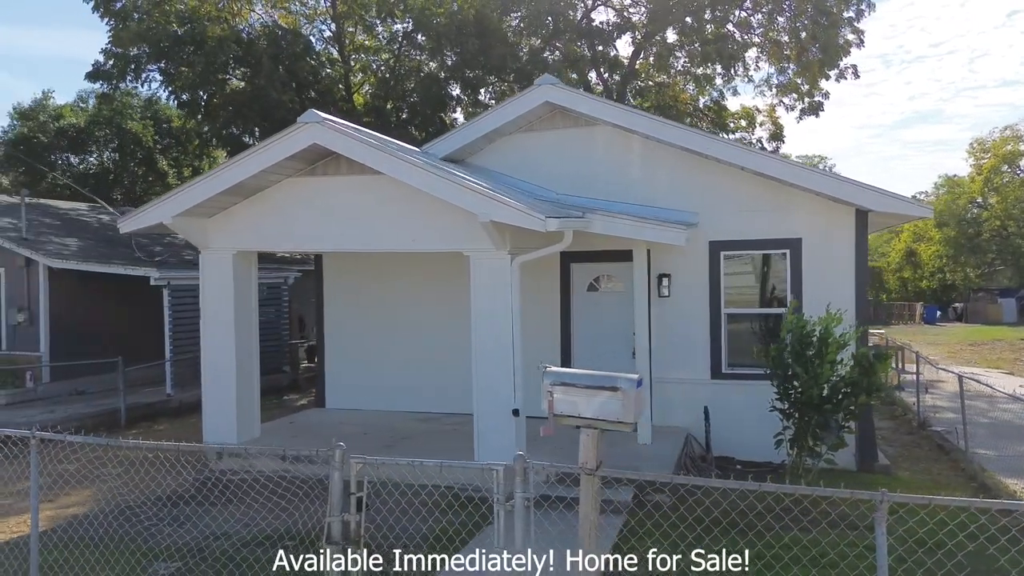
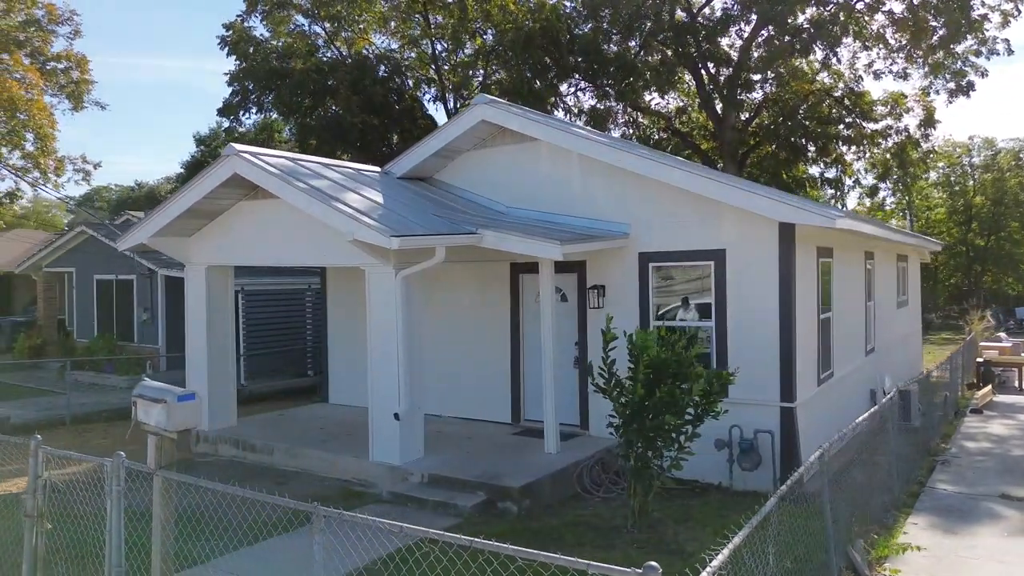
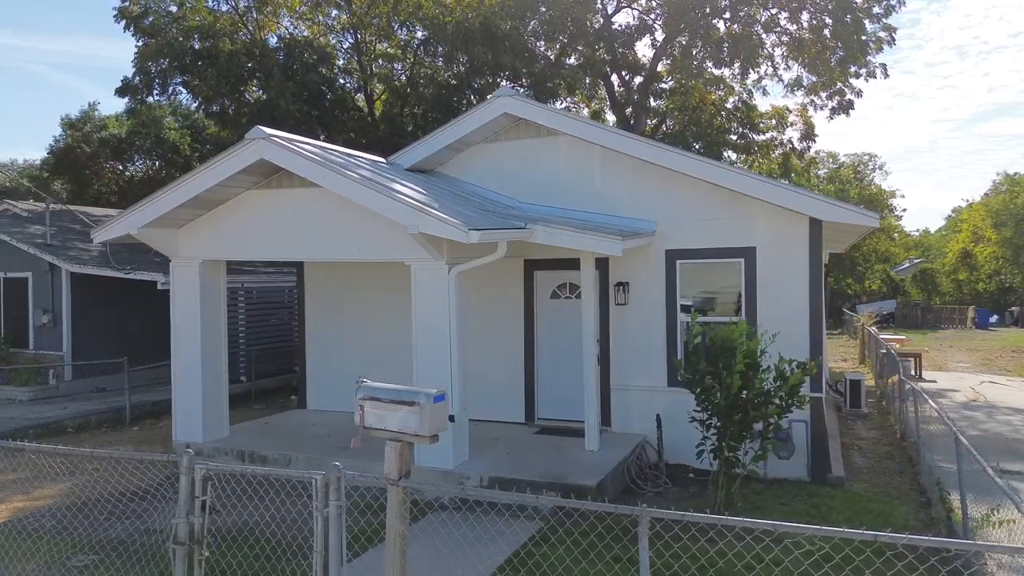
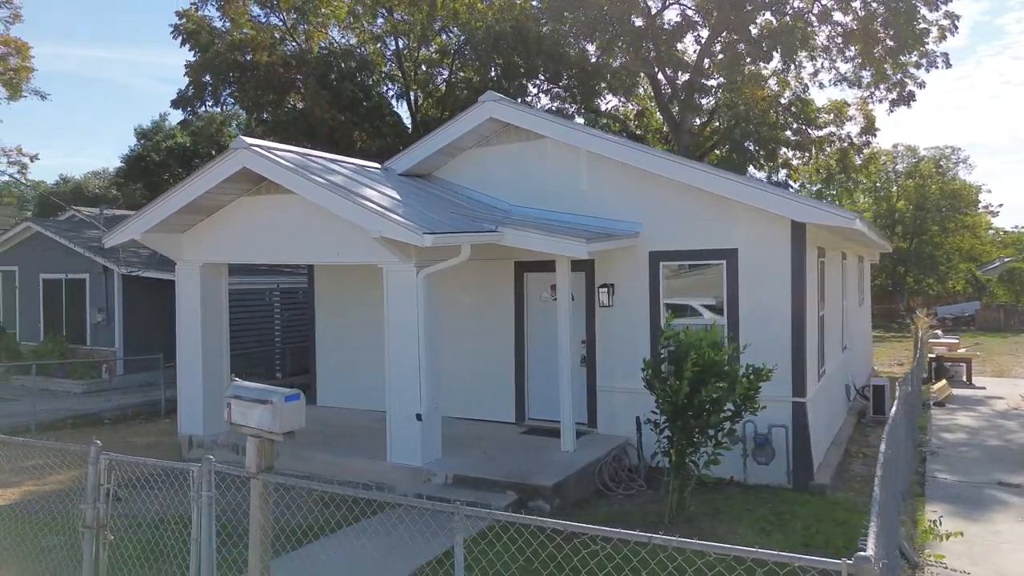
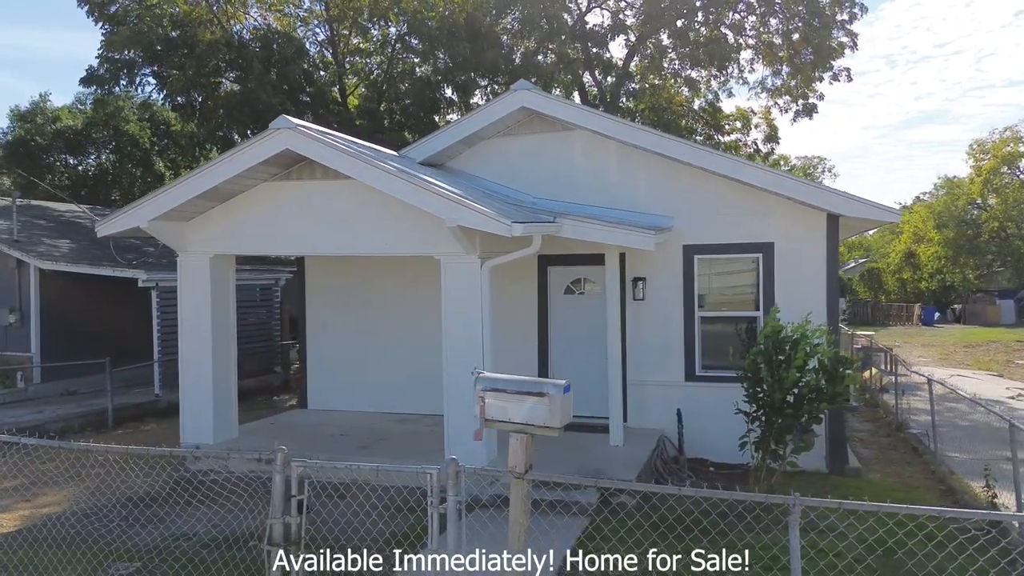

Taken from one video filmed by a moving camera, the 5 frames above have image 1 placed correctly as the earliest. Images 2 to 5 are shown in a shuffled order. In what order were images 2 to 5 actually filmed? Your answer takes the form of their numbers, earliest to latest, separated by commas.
5, 3, 4, 2
